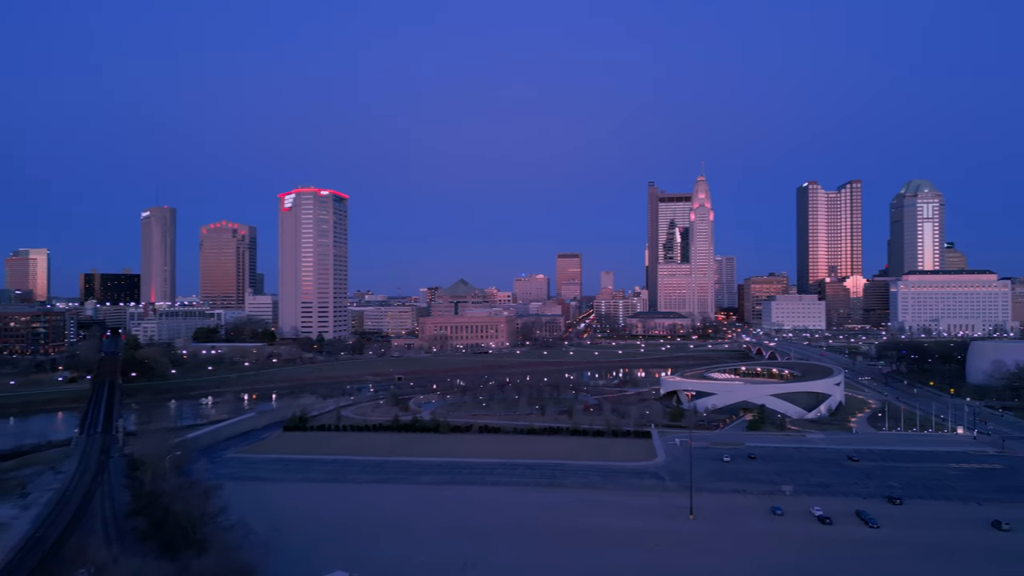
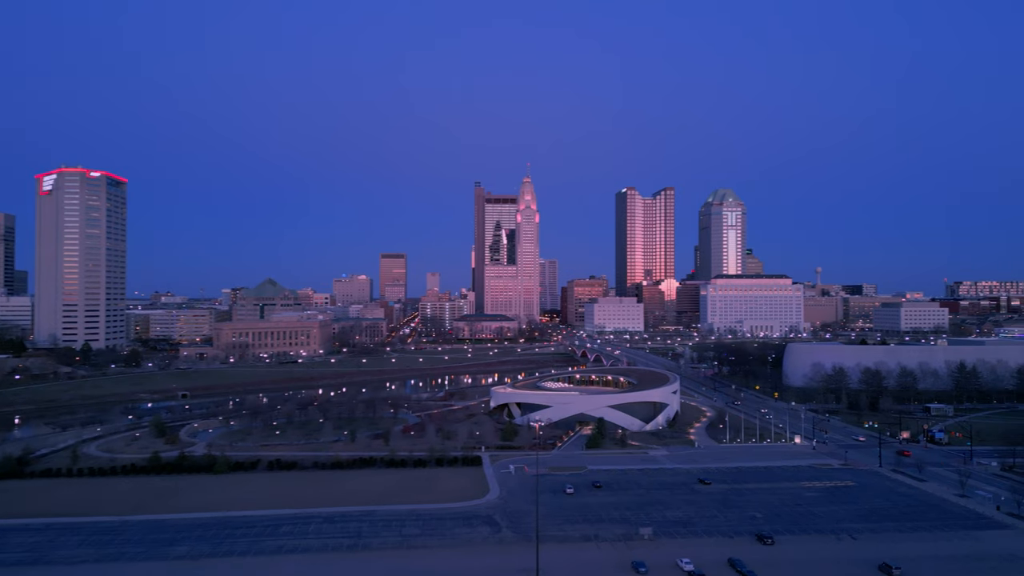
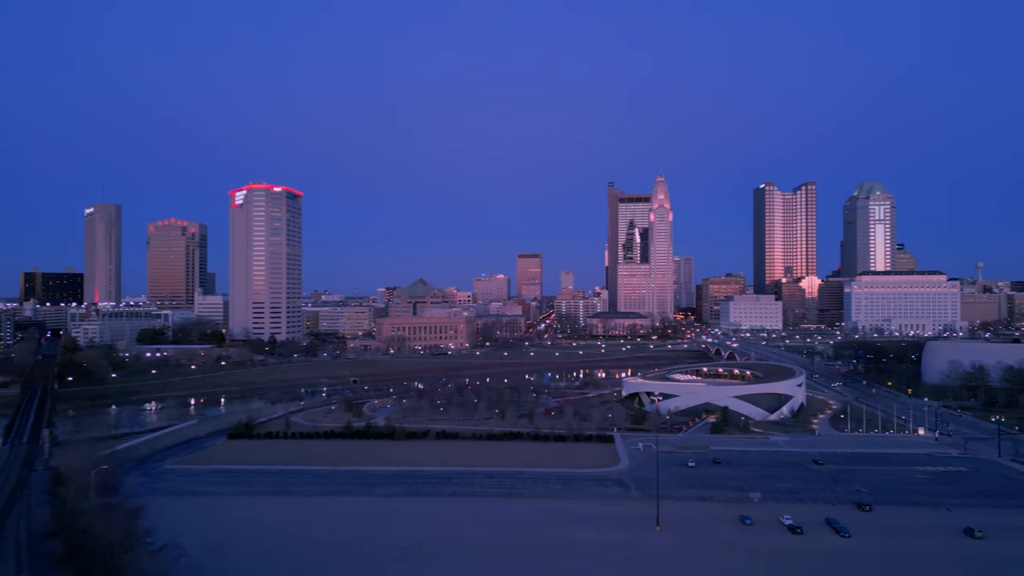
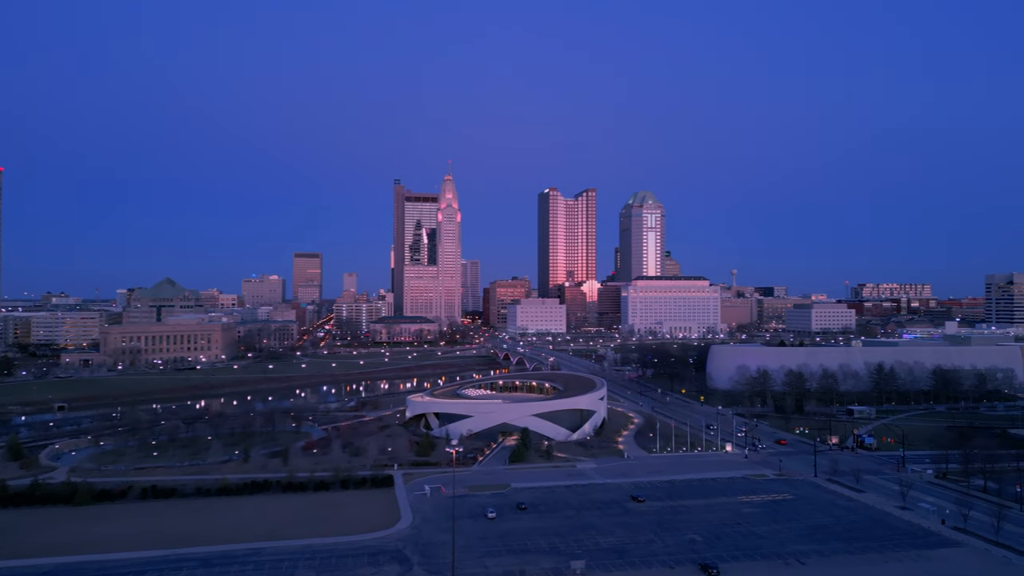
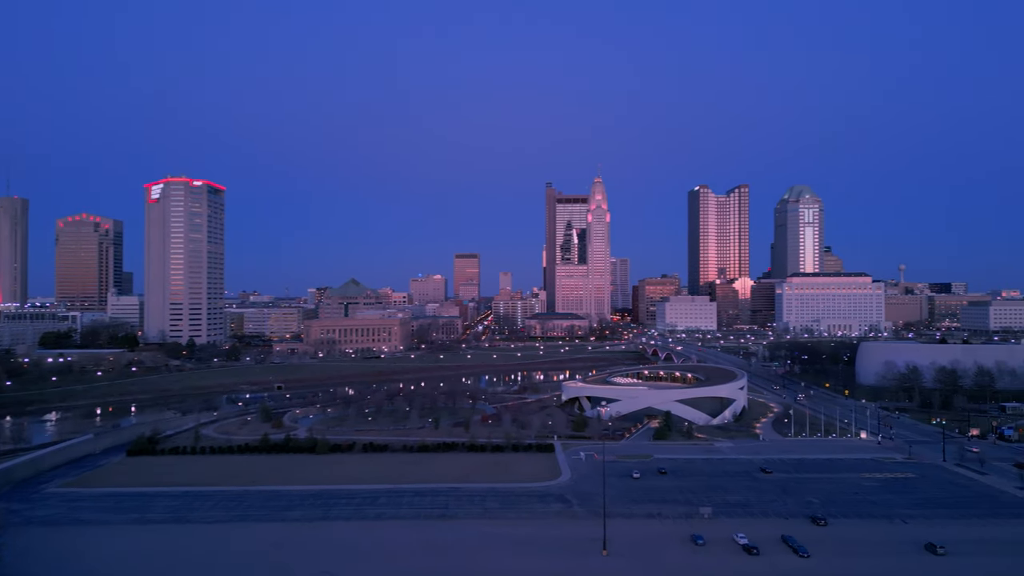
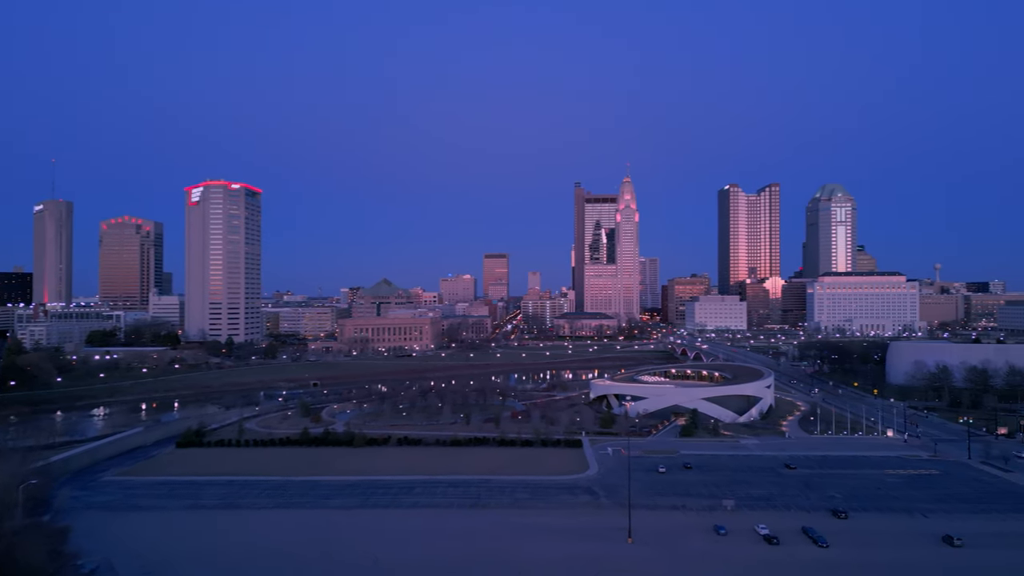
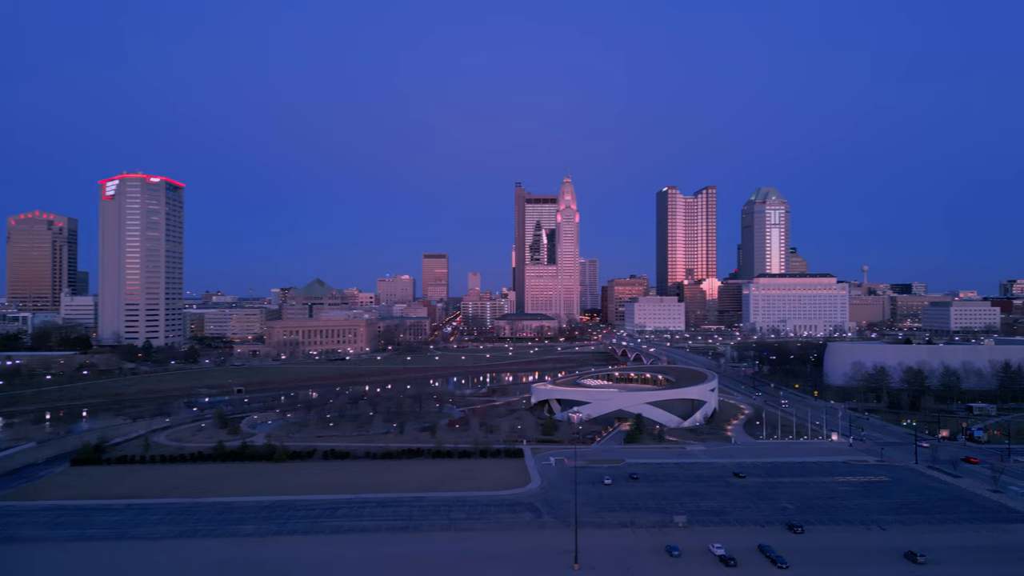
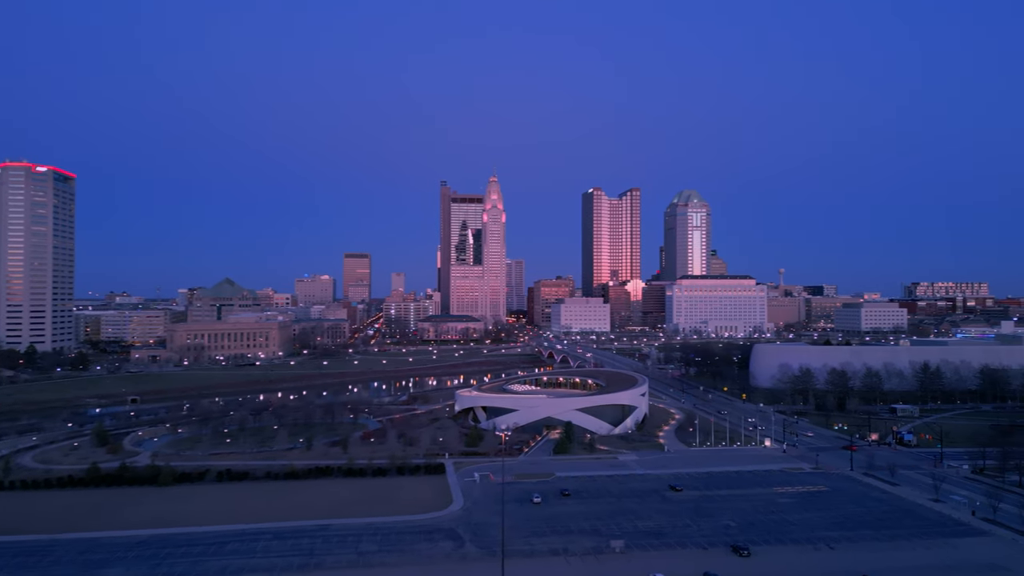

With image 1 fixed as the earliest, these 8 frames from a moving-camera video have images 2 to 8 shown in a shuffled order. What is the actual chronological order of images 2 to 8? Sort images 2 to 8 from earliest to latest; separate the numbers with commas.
3, 6, 5, 7, 2, 8, 4
